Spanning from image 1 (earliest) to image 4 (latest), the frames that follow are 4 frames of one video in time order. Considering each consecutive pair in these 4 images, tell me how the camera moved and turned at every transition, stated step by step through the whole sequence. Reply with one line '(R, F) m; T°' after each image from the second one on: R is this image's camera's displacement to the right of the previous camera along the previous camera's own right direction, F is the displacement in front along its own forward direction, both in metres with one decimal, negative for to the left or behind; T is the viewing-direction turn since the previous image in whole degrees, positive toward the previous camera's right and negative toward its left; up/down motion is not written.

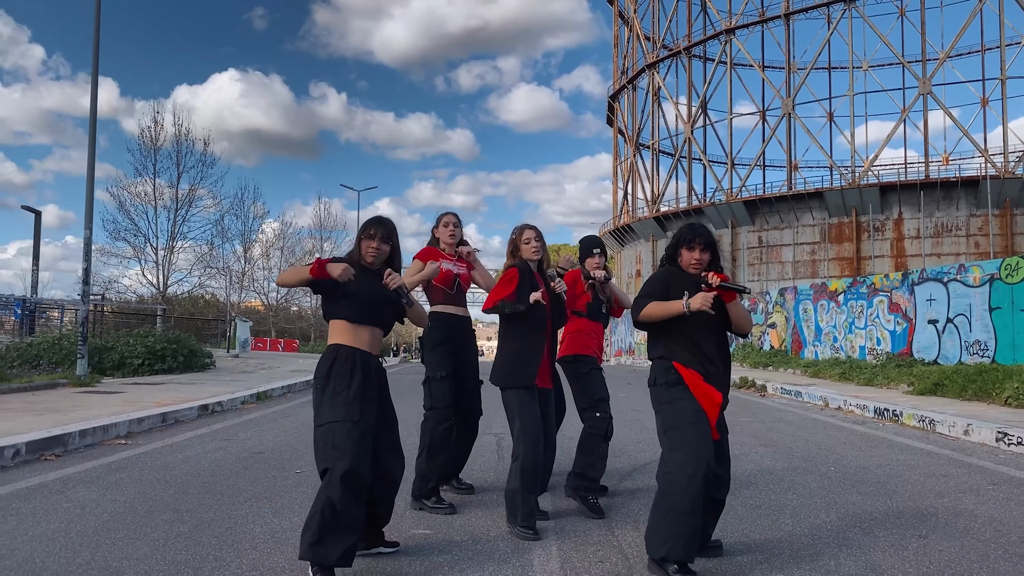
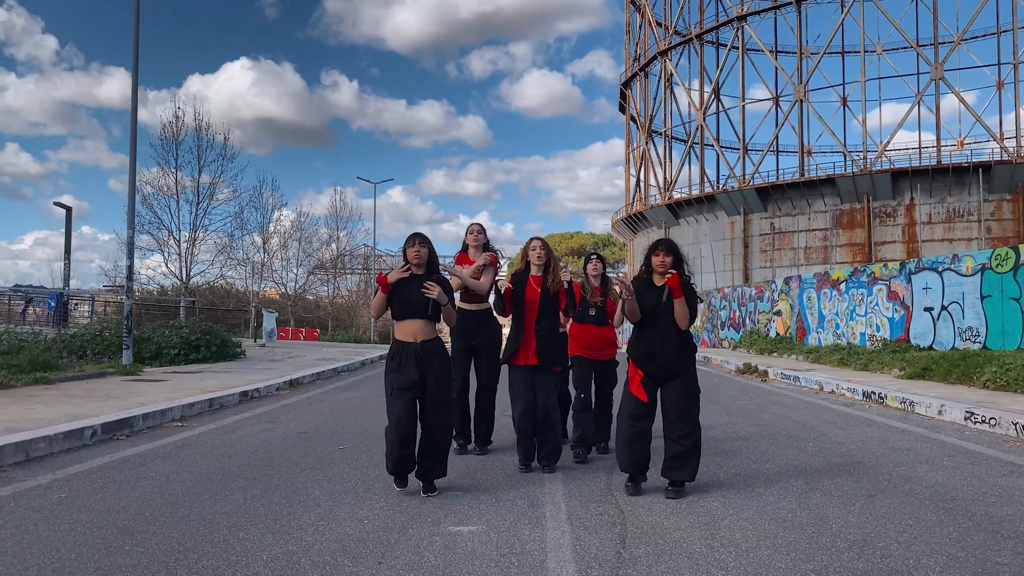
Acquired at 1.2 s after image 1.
(0.0, -0.8) m; -1°
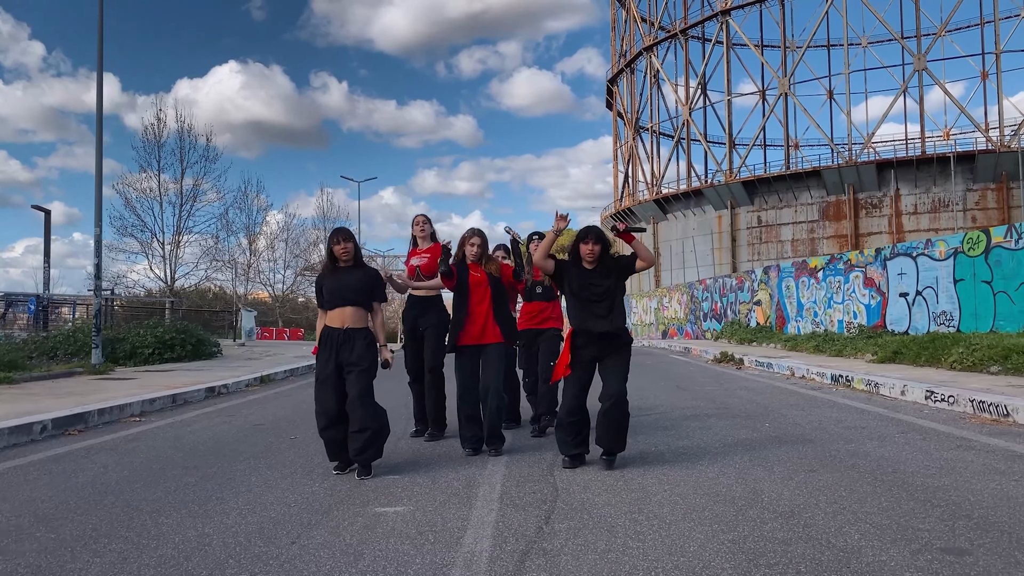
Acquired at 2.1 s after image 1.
(+0.4, +0.1) m; 0°
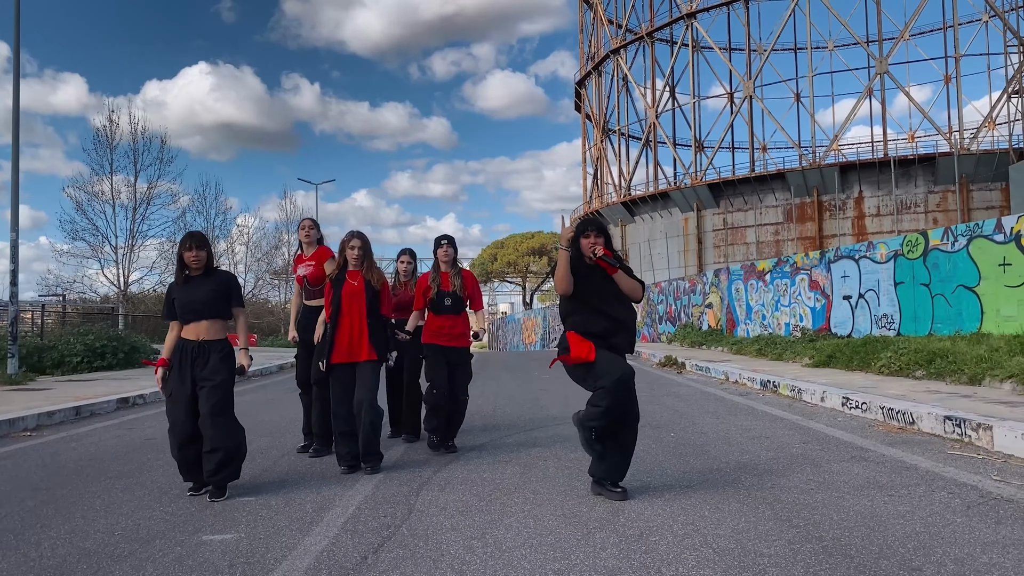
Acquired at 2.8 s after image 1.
(+0.7, +0.3) m; +2°
